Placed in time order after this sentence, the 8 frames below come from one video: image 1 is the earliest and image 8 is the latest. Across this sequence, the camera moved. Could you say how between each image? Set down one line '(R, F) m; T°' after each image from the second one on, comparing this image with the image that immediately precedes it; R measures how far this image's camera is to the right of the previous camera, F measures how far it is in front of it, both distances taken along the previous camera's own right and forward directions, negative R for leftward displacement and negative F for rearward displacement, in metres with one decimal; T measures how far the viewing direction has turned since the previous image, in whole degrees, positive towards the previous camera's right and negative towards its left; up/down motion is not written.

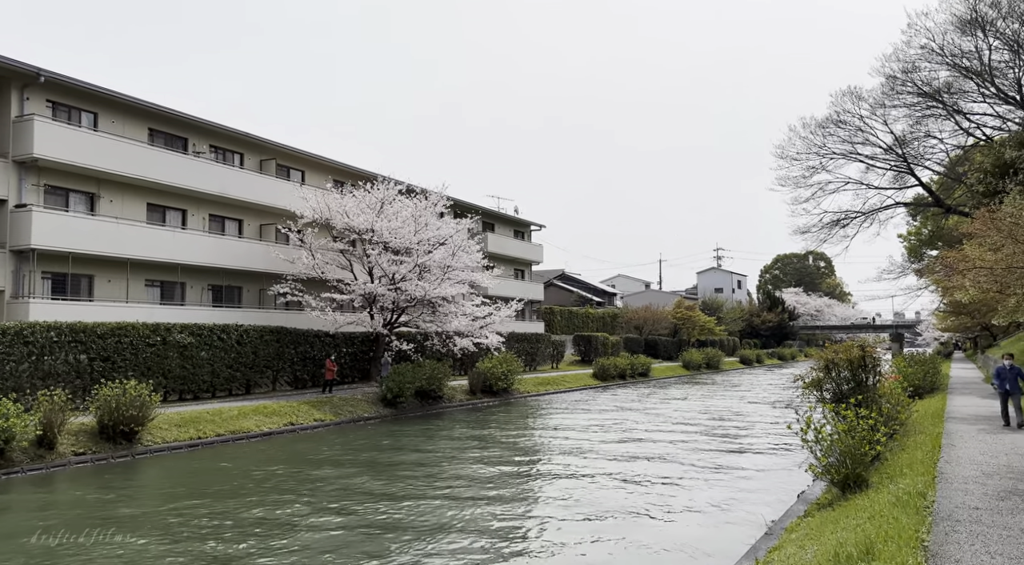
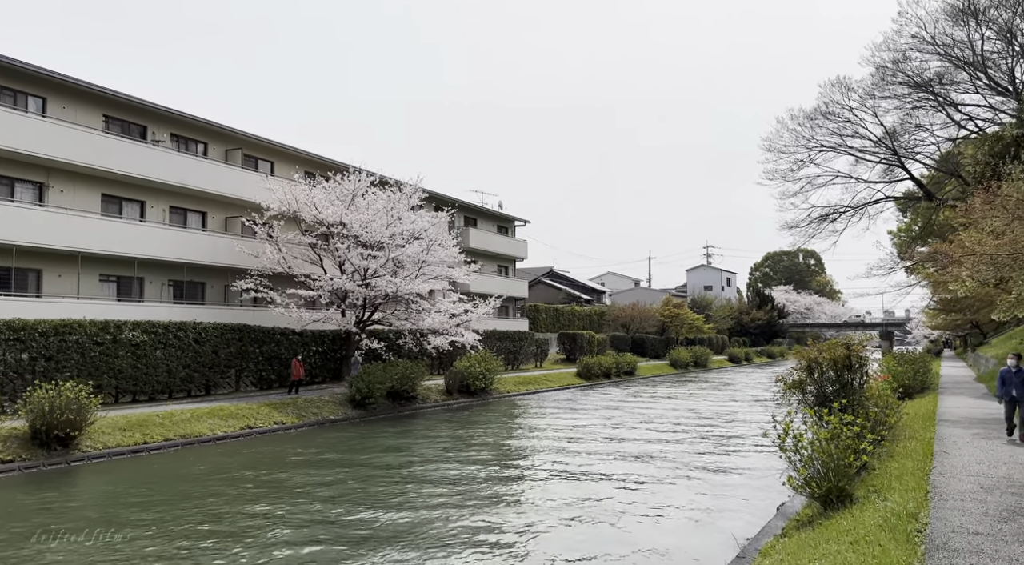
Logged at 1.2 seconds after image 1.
(+0.5, +0.9) m; +1°
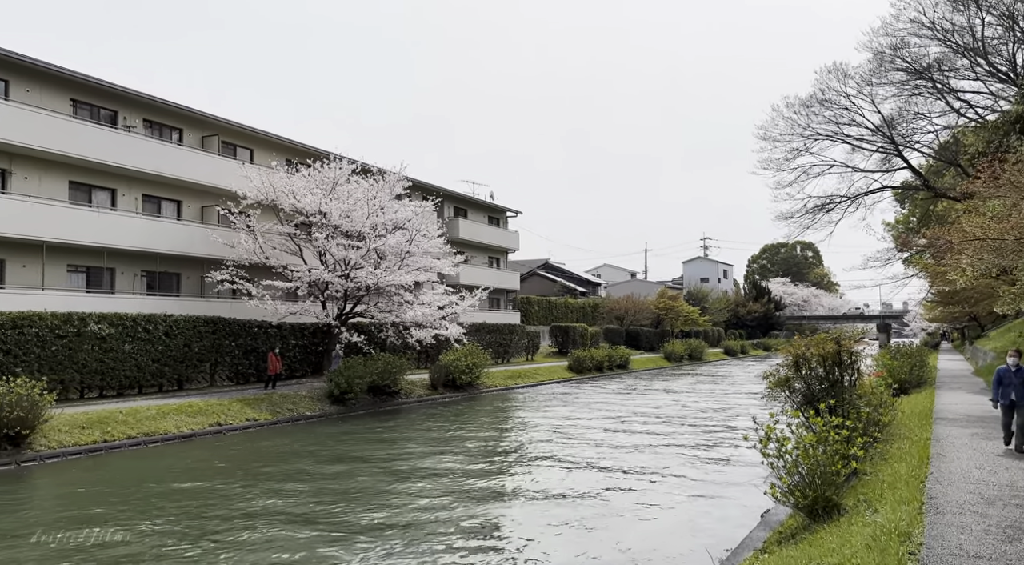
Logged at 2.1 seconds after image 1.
(+0.4, +0.7) m; 0°
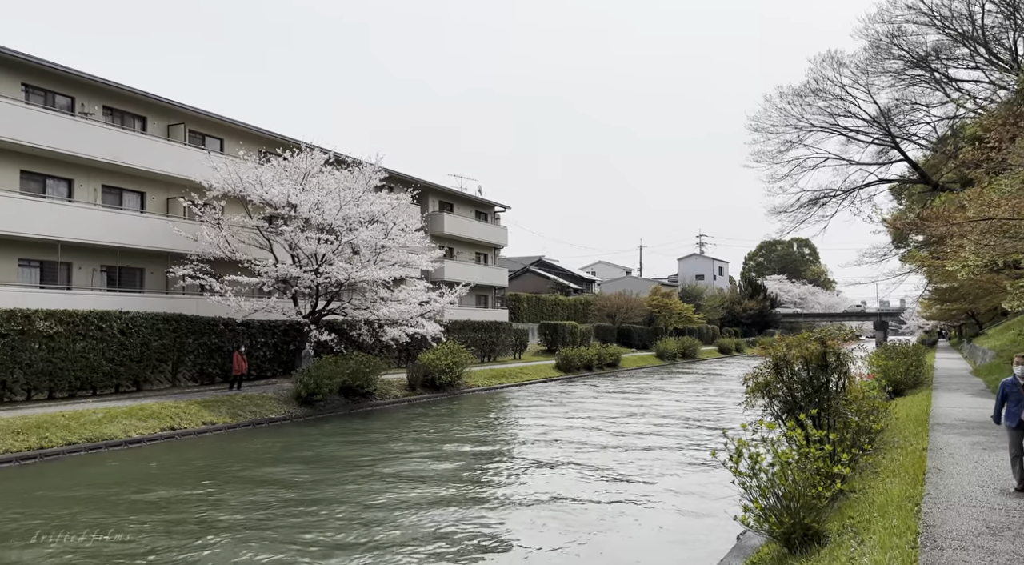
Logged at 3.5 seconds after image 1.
(+0.5, +0.9) m; 0°
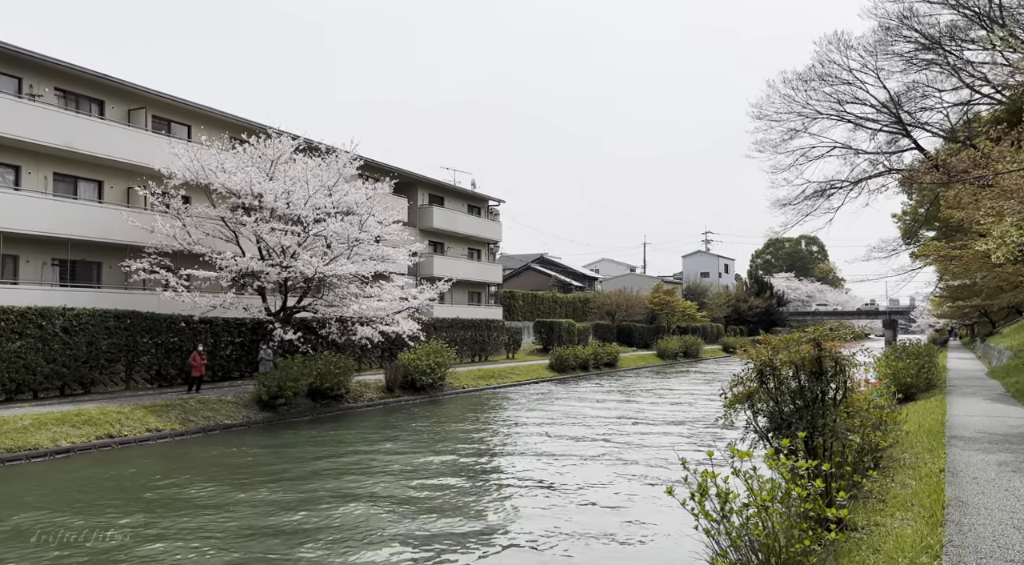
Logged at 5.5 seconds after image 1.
(+0.7, +1.4) m; -1°
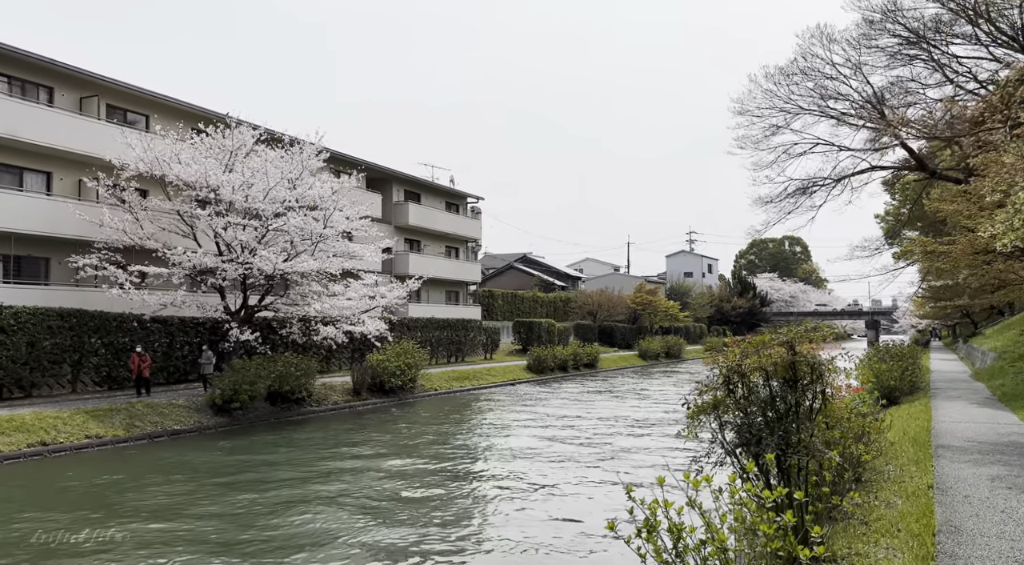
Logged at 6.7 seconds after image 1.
(+0.4, +0.8) m; +1°
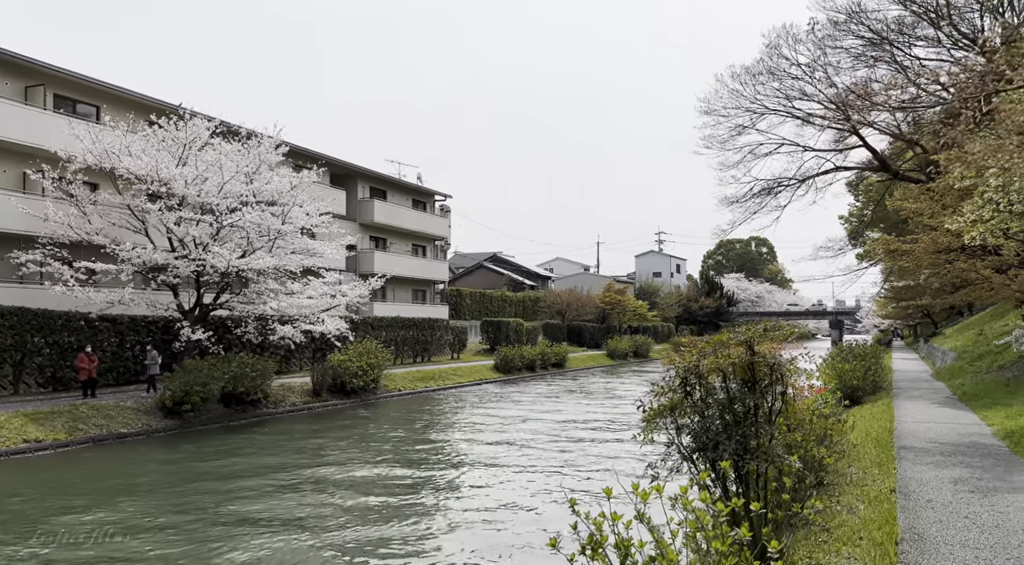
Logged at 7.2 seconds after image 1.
(+0.2, +0.3) m; +2°
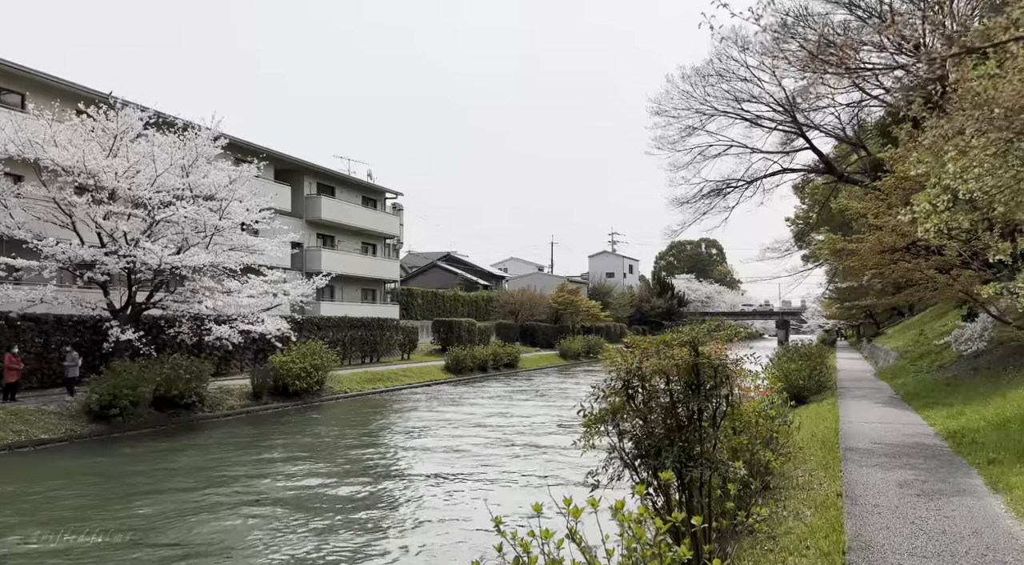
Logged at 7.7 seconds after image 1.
(+0.2, +0.4) m; +3°
